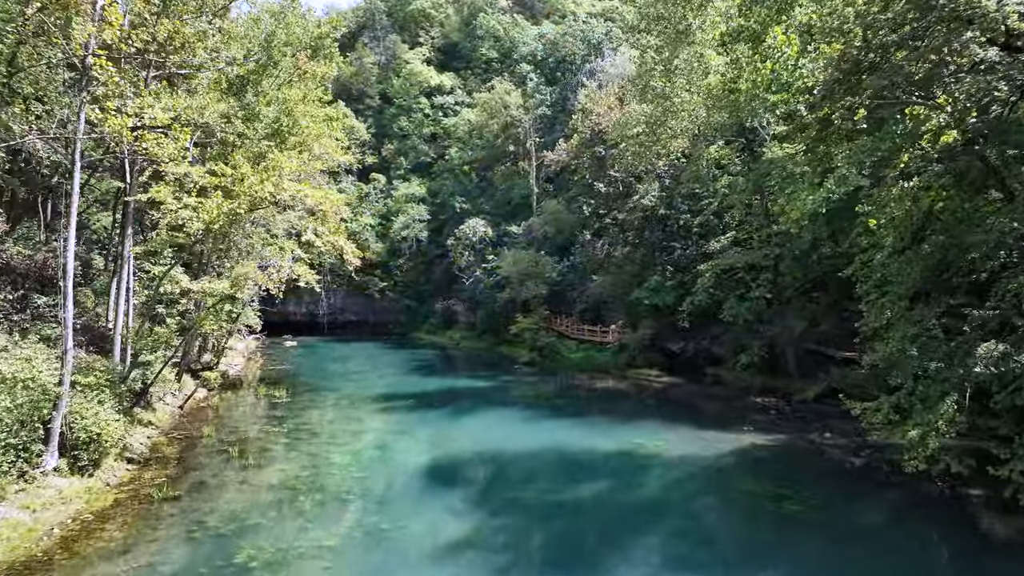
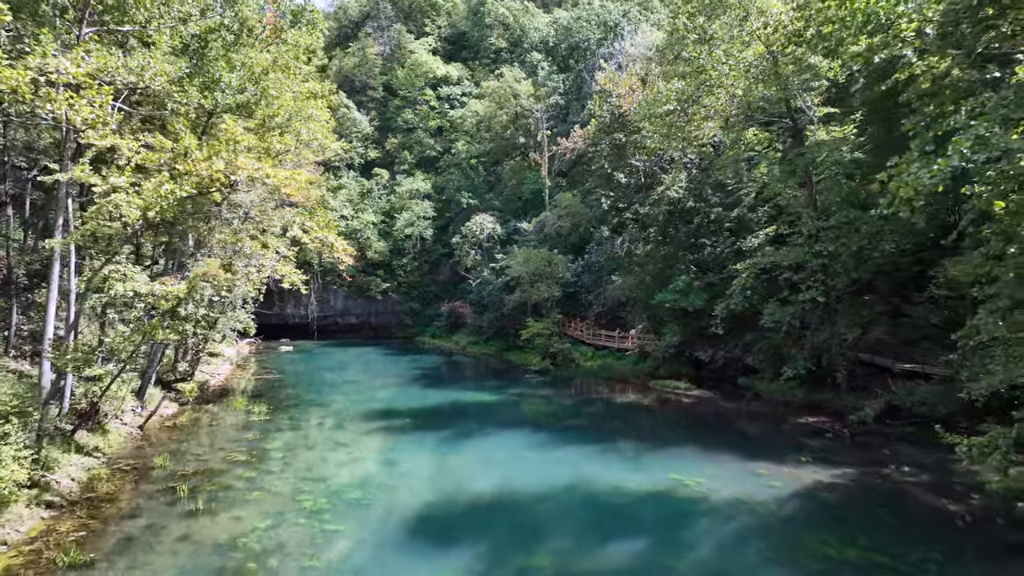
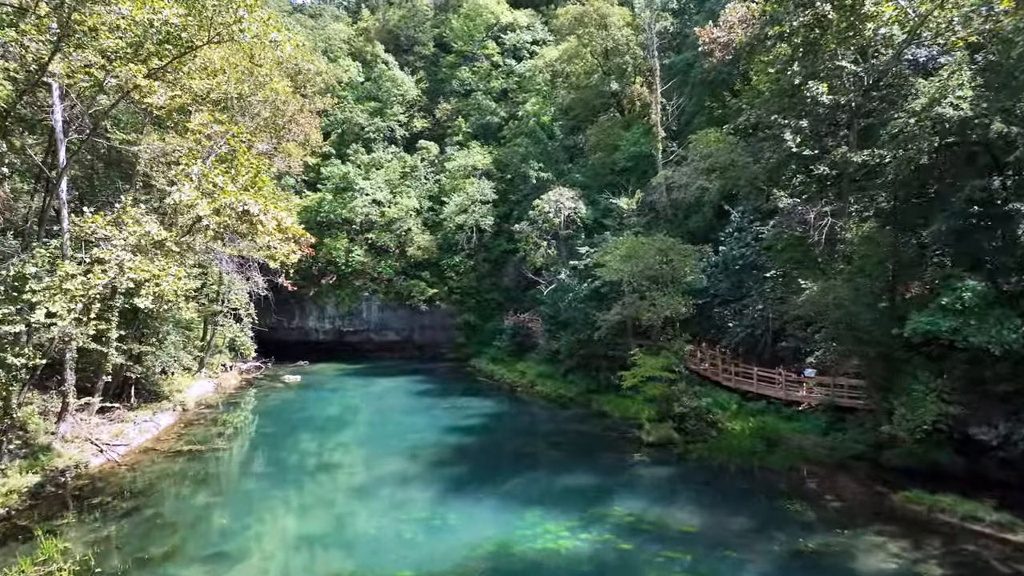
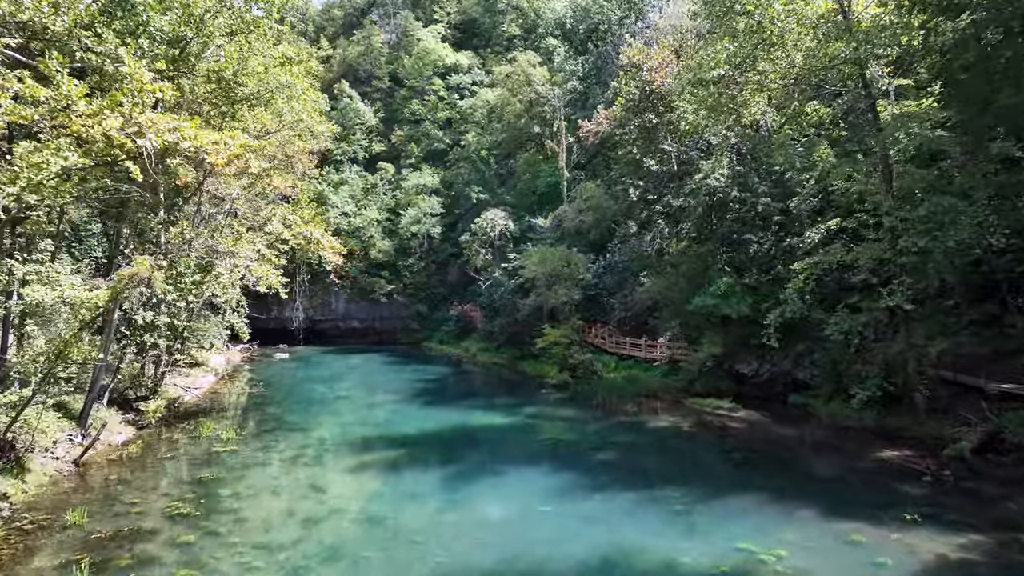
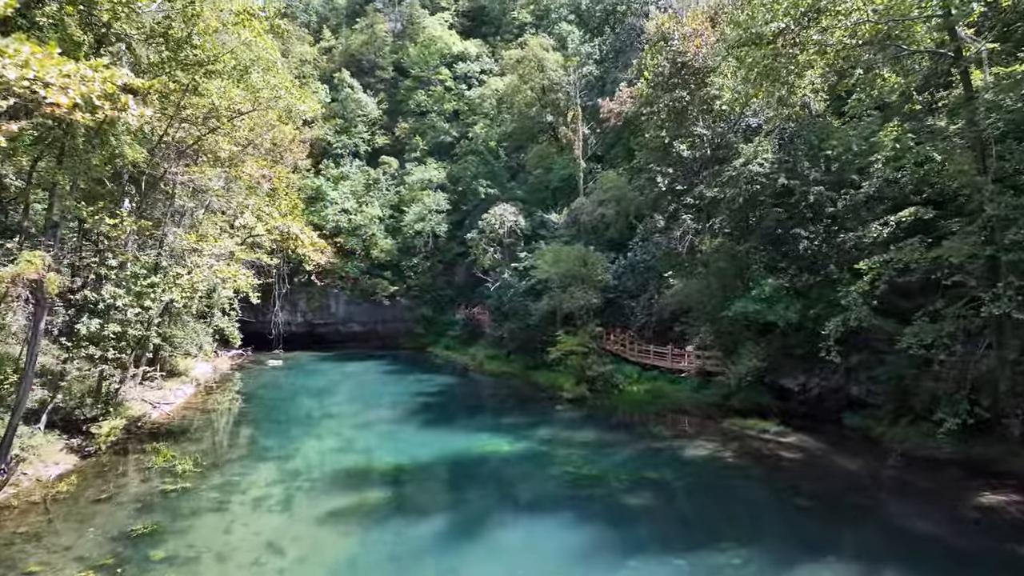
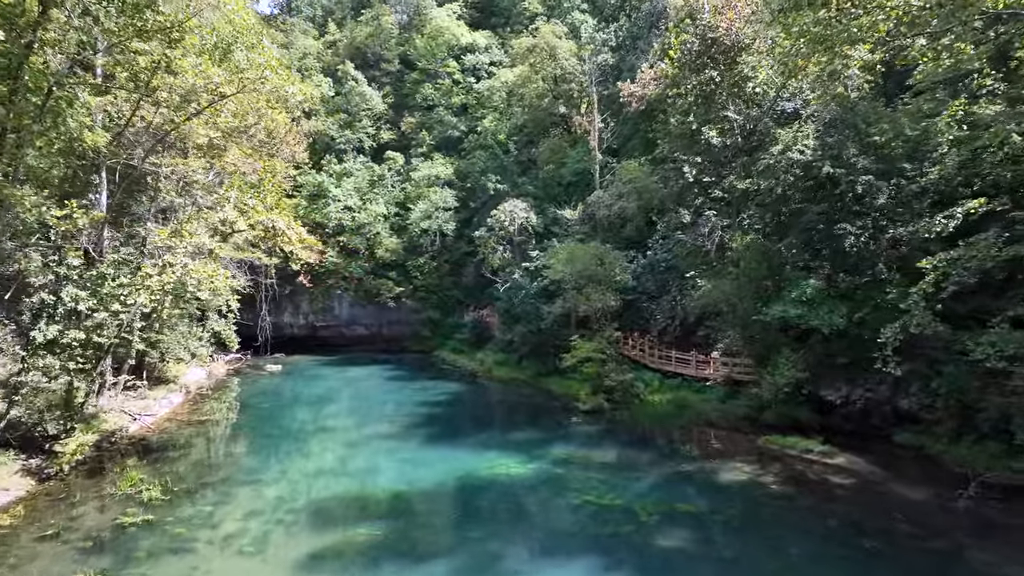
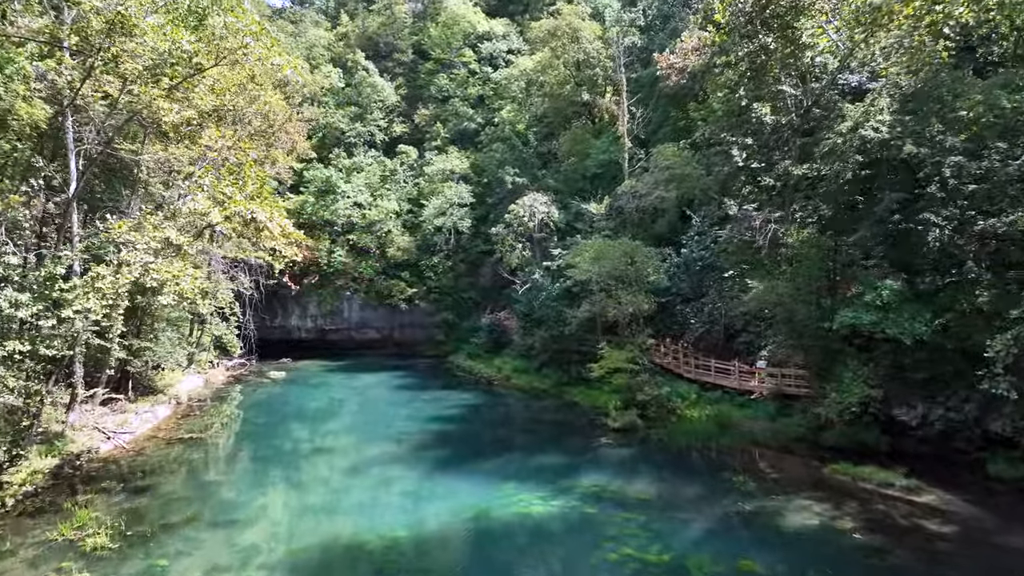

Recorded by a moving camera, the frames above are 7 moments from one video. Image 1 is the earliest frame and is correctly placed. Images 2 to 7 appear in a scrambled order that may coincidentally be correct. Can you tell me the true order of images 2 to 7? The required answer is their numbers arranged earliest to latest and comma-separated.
2, 4, 5, 6, 7, 3
